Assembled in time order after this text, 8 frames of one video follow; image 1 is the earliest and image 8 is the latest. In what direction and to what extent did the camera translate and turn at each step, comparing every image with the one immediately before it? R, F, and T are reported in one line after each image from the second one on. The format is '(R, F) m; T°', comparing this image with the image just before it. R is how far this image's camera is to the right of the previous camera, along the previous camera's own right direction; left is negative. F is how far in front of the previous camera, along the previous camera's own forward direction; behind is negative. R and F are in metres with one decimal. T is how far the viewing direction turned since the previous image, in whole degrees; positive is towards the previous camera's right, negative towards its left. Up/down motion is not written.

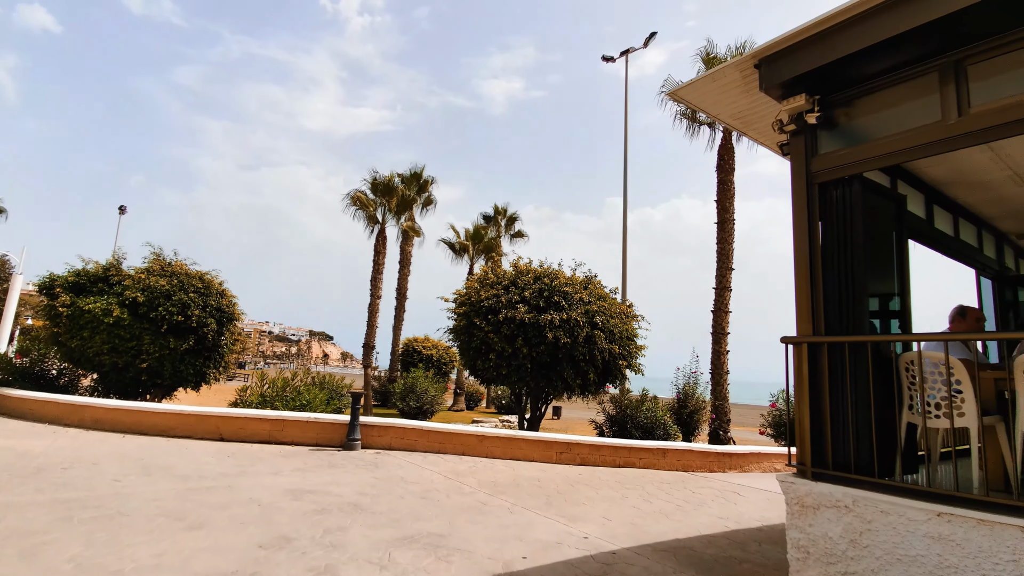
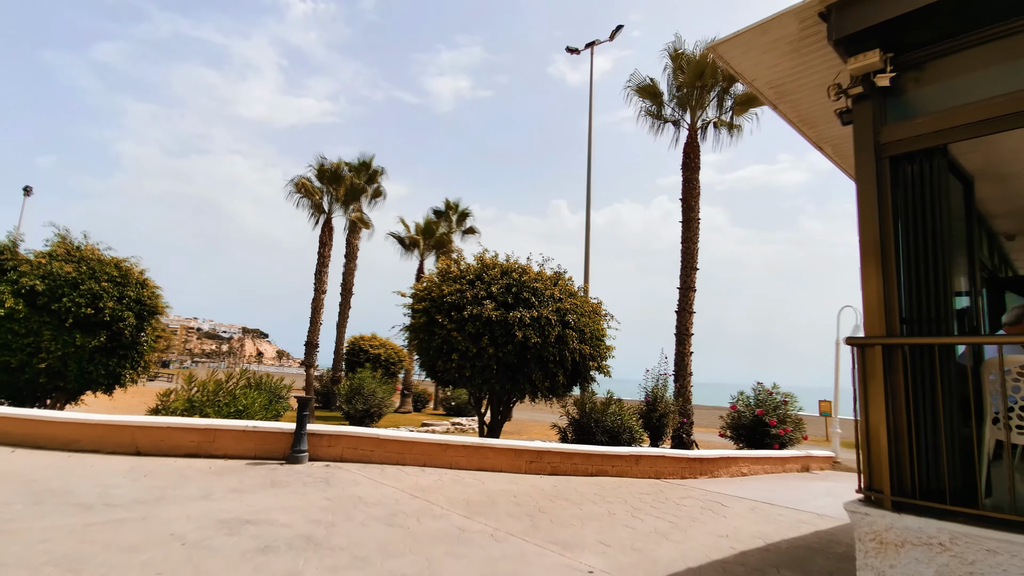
(-0.4, +0.8) m; +6°
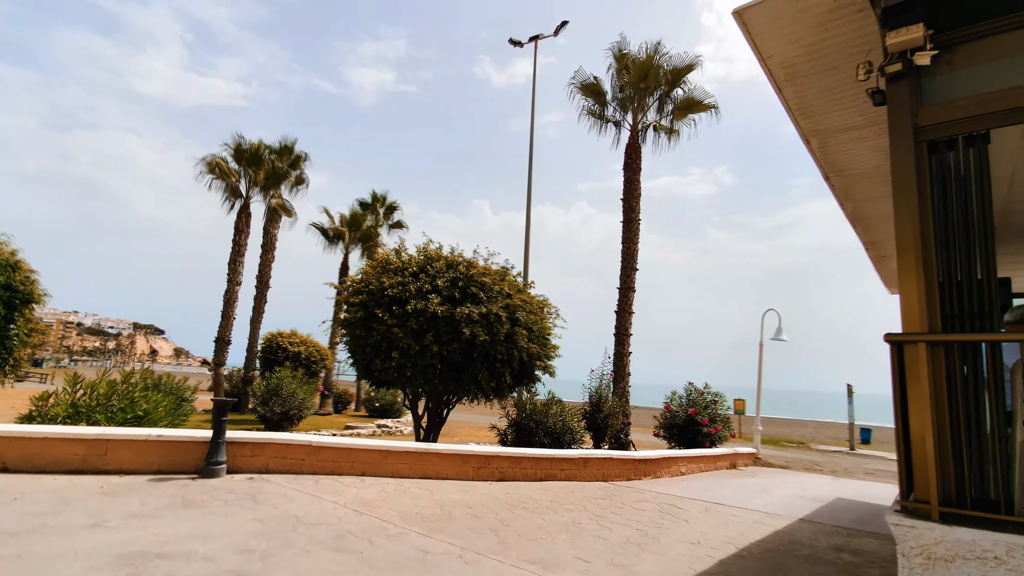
(-0.5, +0.6) m; +9°
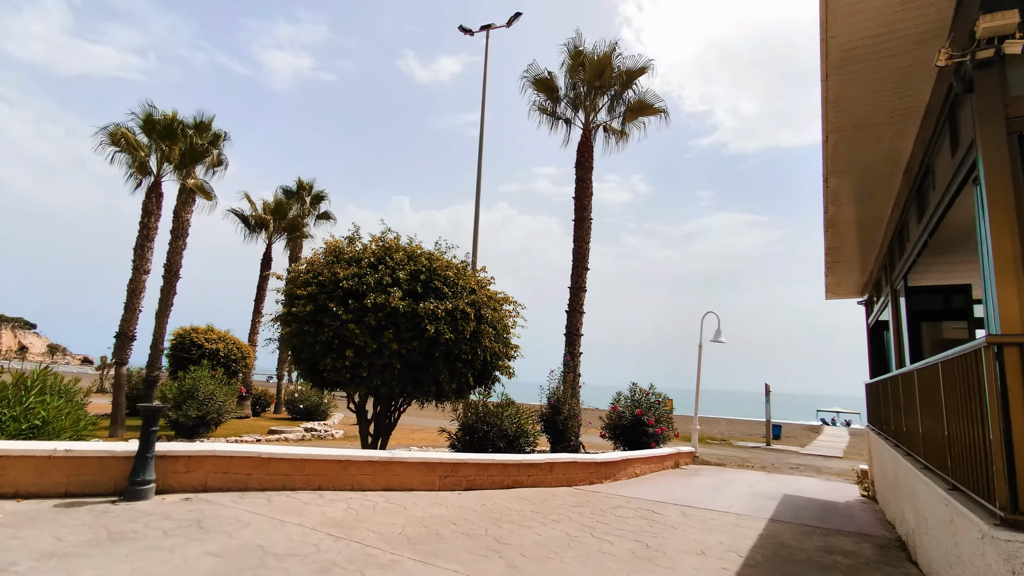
(-0.8, +0.6) m; +9°
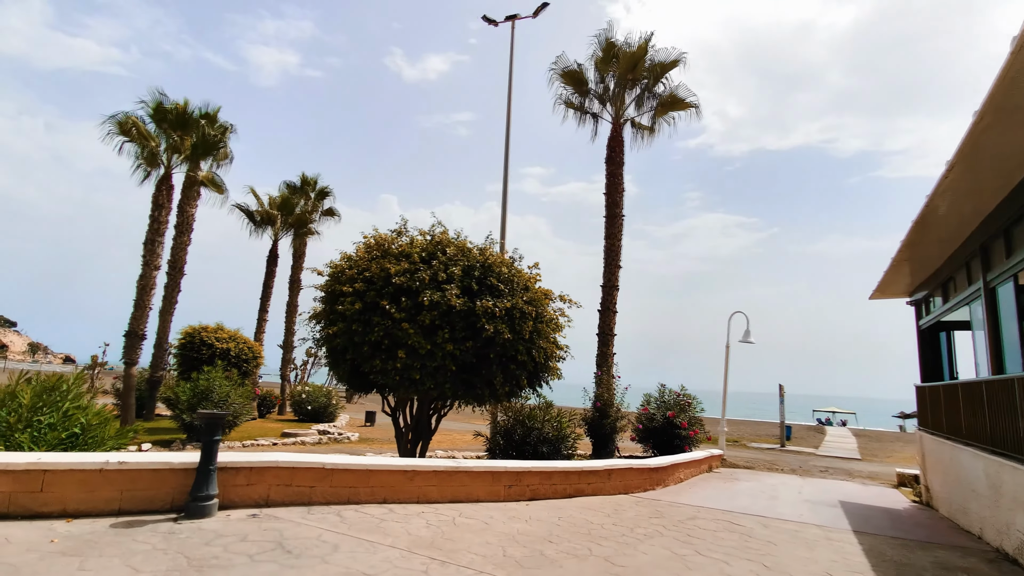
(-1.1, +0.5) m; +1°
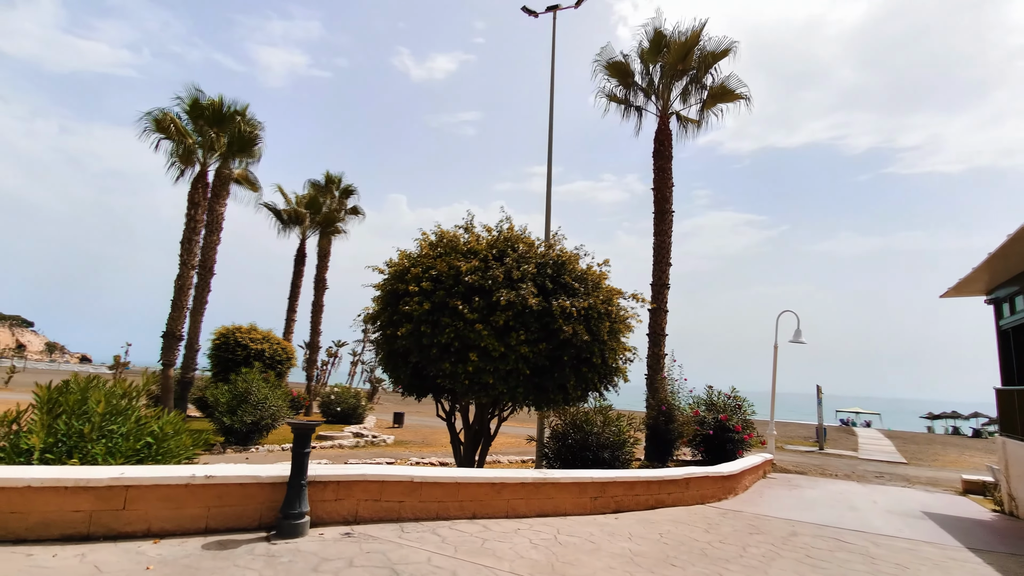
(-1.0, +0.4) m; -1°
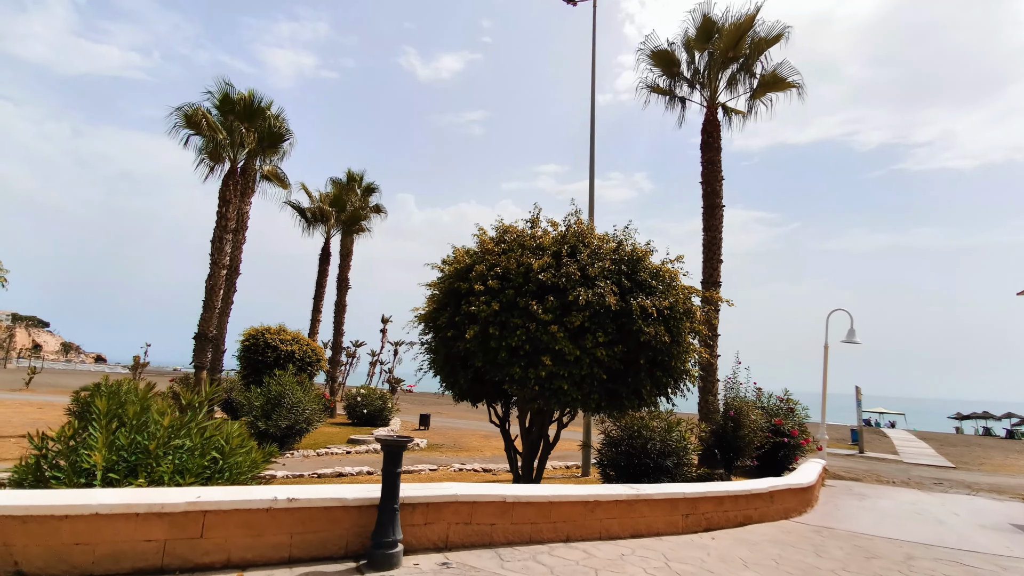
(-0.9, +0.6) m; -1°
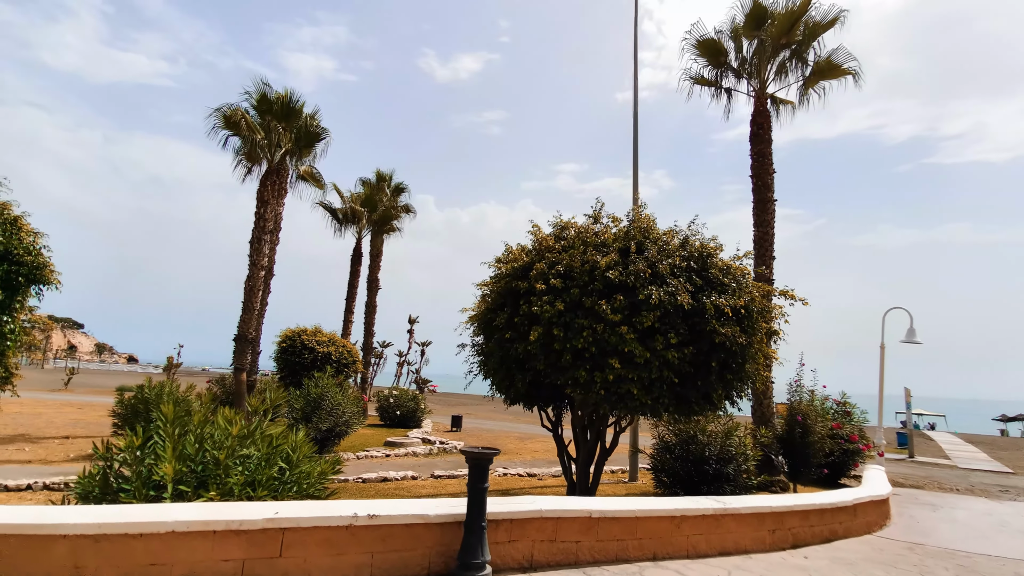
(-0.6, +0.3) m; -2°
